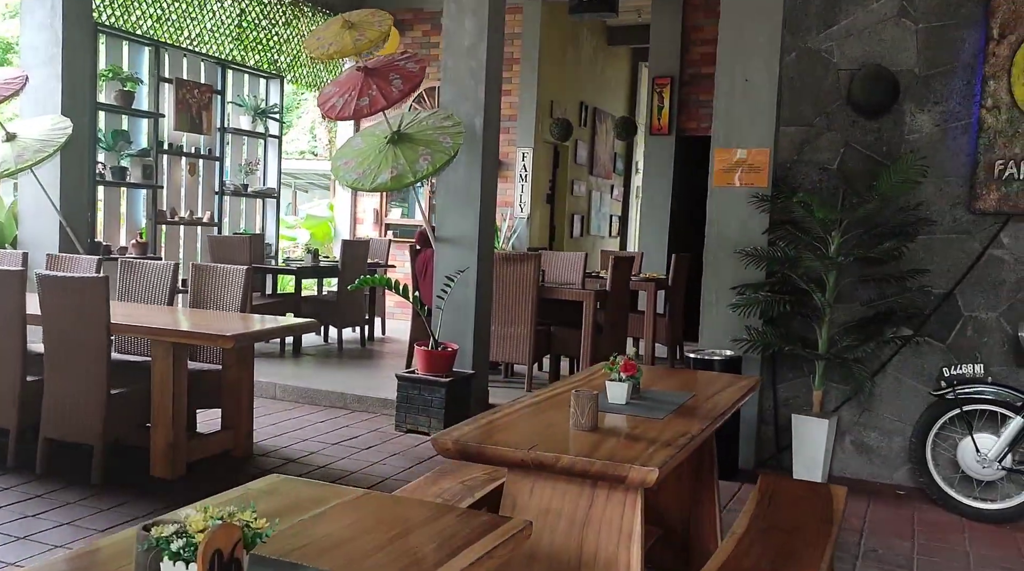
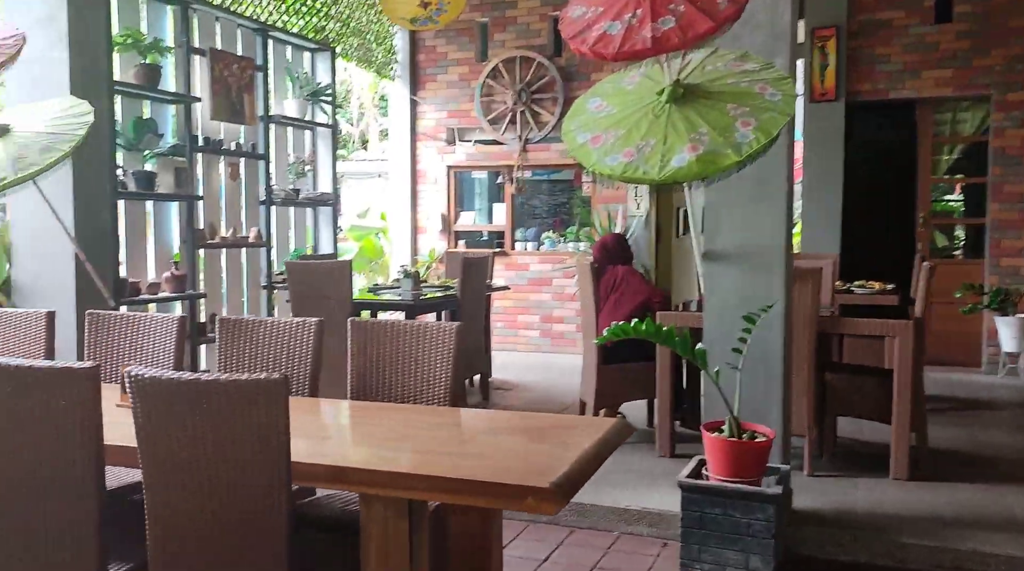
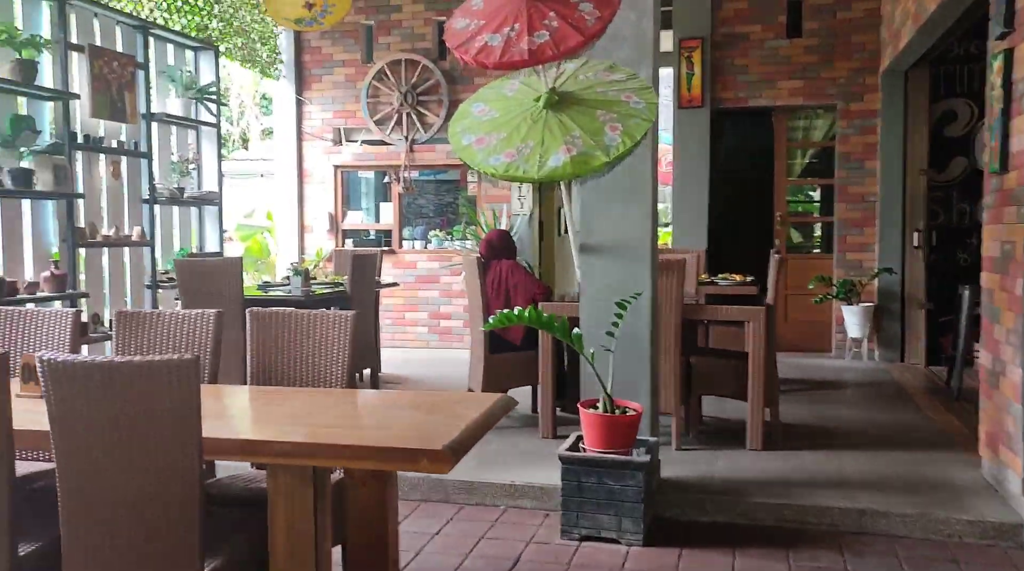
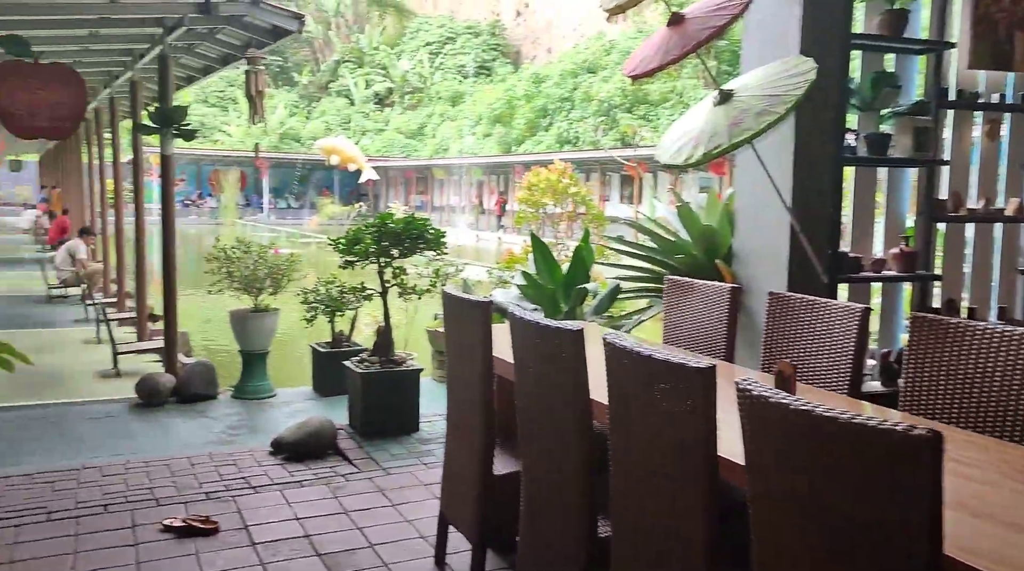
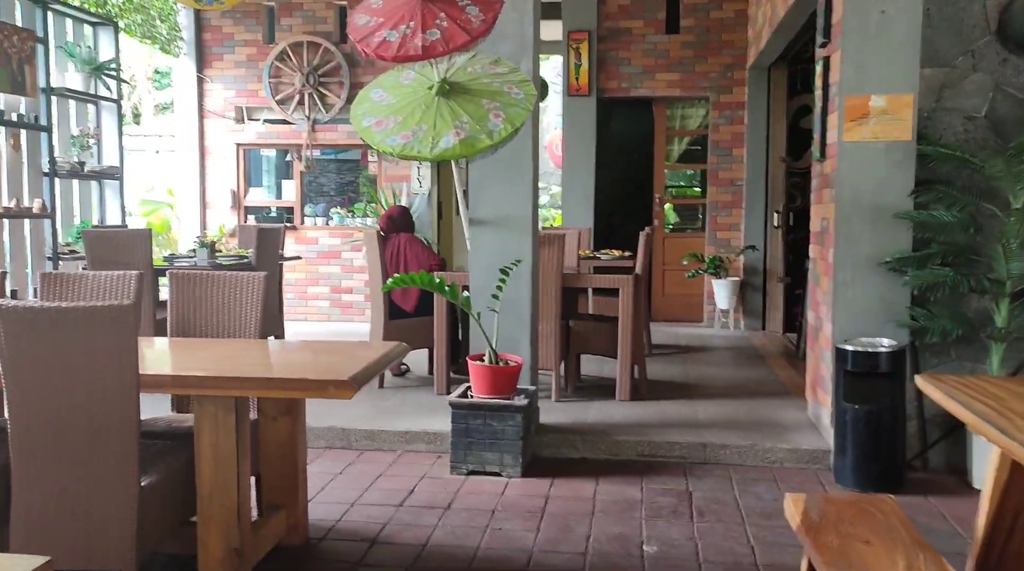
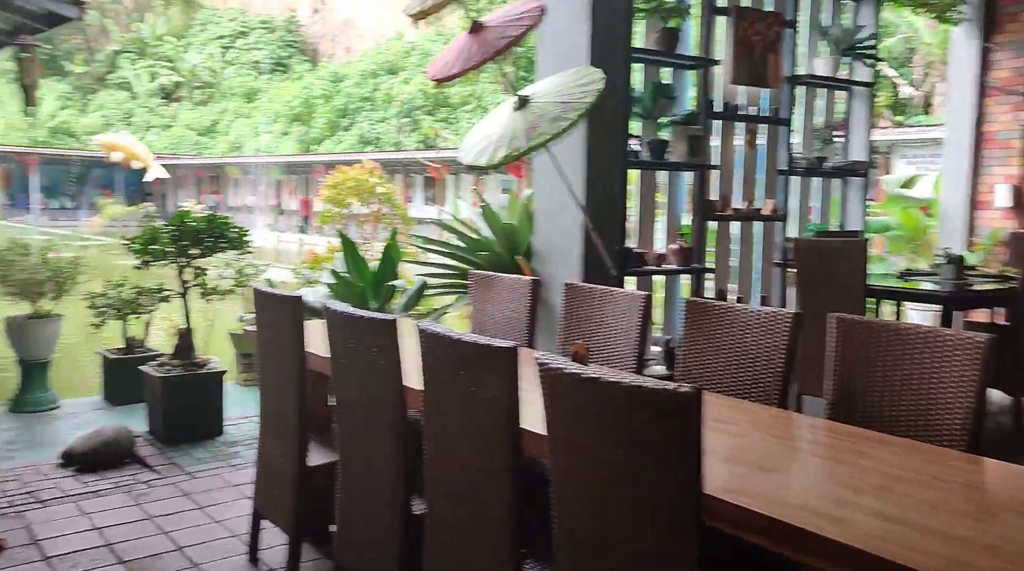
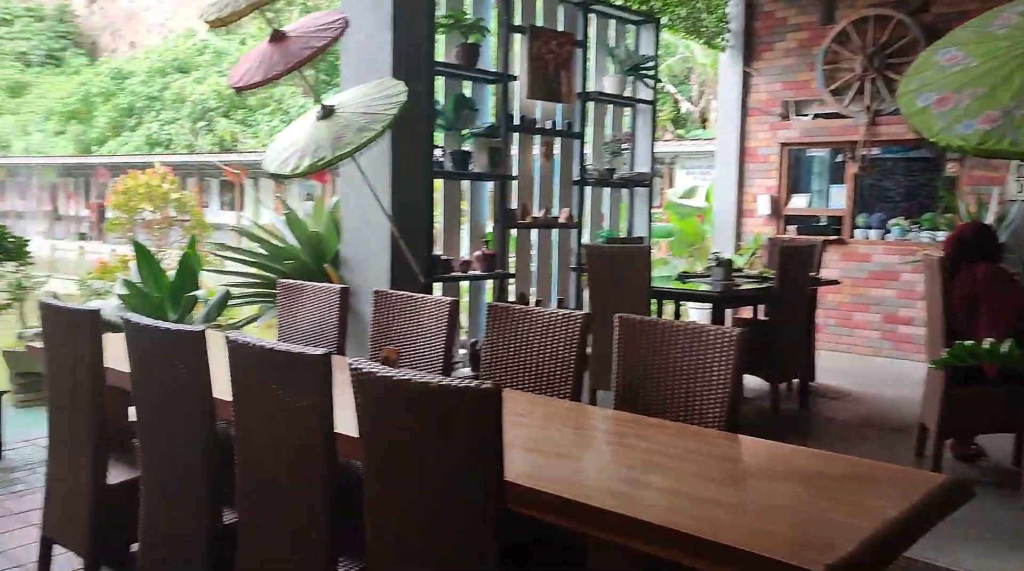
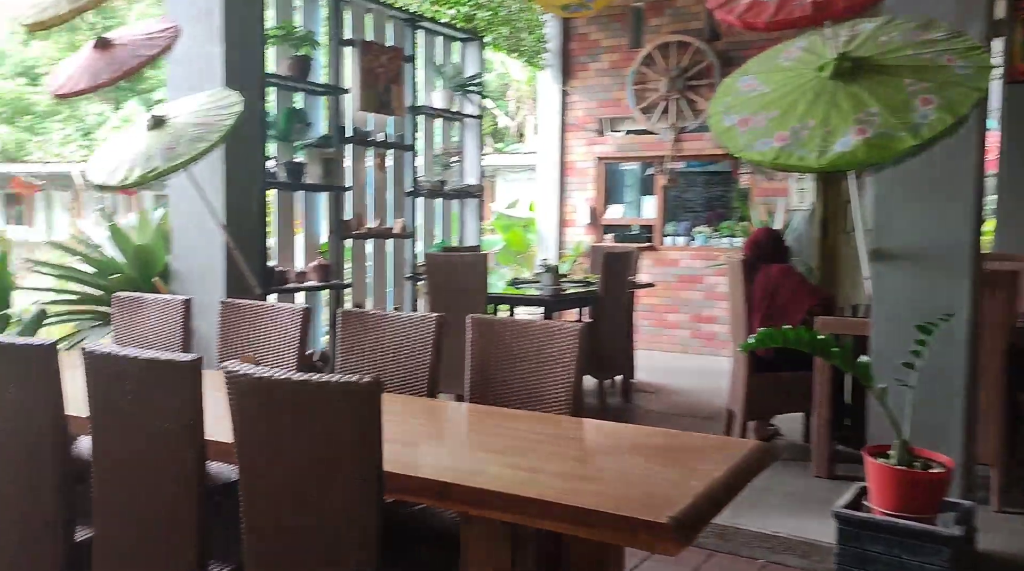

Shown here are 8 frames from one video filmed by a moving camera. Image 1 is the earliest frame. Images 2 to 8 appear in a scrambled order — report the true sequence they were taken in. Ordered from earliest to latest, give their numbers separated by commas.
5, 3, 2, 8, 7, 6, 4
